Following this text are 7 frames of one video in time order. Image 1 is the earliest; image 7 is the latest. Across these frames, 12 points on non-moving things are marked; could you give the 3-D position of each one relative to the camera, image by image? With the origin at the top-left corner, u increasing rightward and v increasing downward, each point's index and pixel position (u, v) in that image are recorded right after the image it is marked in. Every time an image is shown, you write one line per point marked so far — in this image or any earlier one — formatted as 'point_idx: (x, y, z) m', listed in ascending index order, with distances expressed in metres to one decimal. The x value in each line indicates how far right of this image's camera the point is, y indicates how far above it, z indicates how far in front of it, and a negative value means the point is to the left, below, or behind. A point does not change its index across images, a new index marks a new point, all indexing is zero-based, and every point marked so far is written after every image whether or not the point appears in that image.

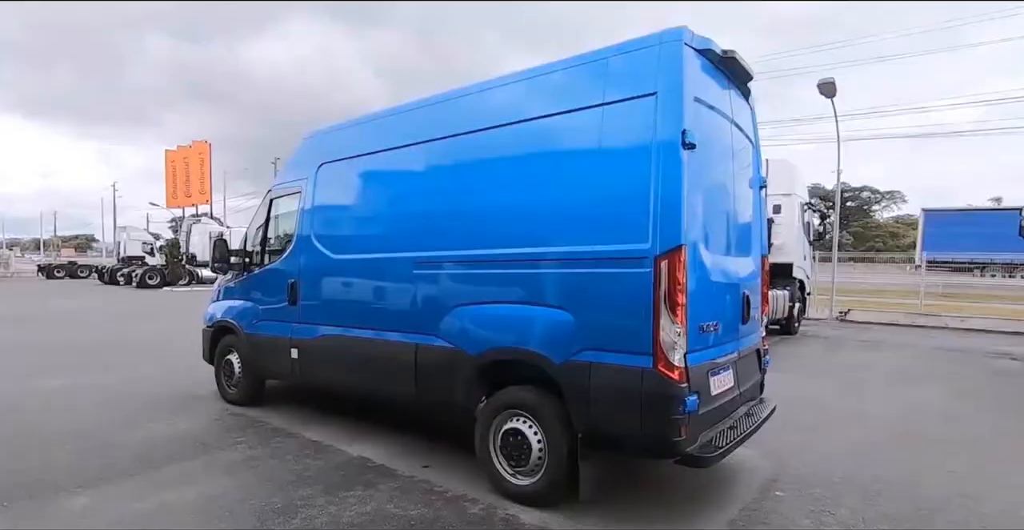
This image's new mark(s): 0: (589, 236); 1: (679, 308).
0: (+0.5, +0.2, +3.5) m
1: (+0.9, -0.2, +3.2) m
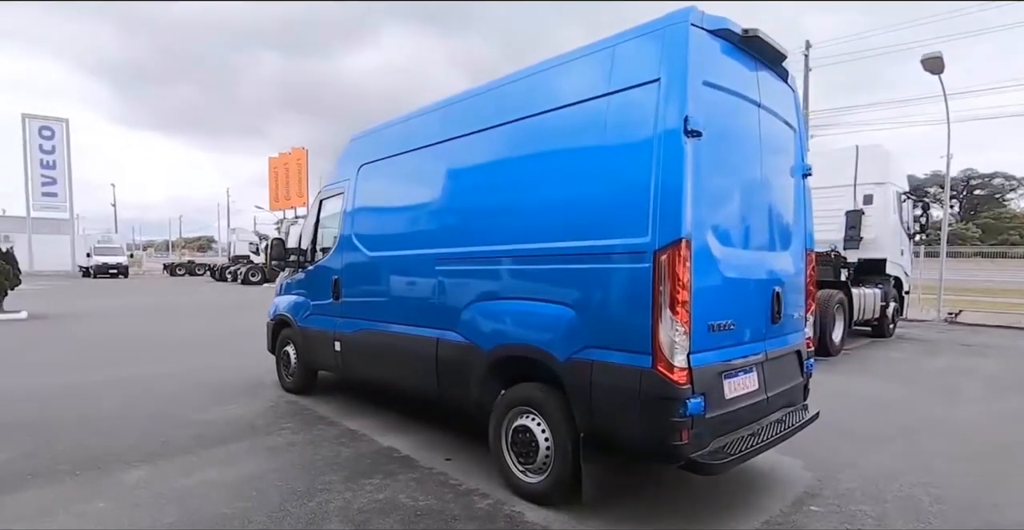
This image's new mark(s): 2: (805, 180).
0: (+0.5, +0.2, +3.4) m
1: (+0.9, -0.2, +3.1) m
2: (+2.1, +0.6, +4.4) m
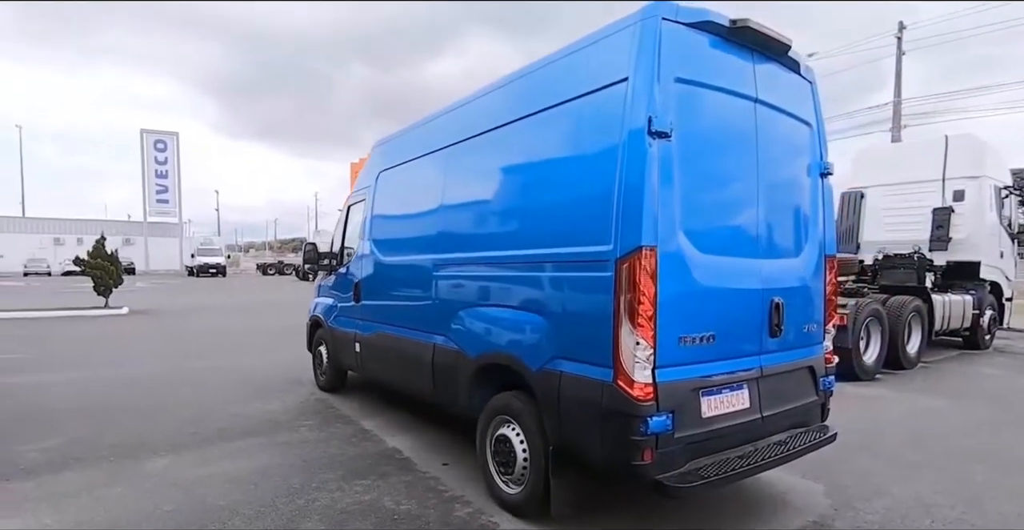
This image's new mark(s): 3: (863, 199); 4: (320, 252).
0: (+0.3, +0.1, +3.2) m
1: (+0.6, -0.3, +2.9) m
2: (+2.1, +0.6, +4.0) m
3: (+6.0, +1.1, +10.4) m
4: (-2.0, +0.1, +6.4) m
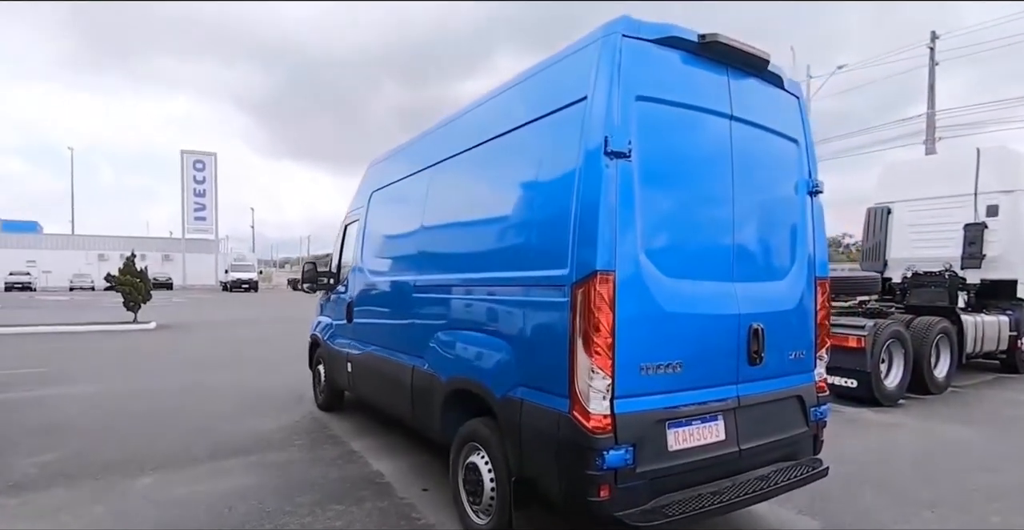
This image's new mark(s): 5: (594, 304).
0: (+0.1, 0.0, +3.1) m
1: (+0.4, -0.4, +2.8) m
2: (+1.9, +0.4, +3.8) m
3: (+6.2, +0.8, +9.9) m
4: (-2.0, -0.1, +6.5) m
5: (+0.4, -0.2, +2.8) m
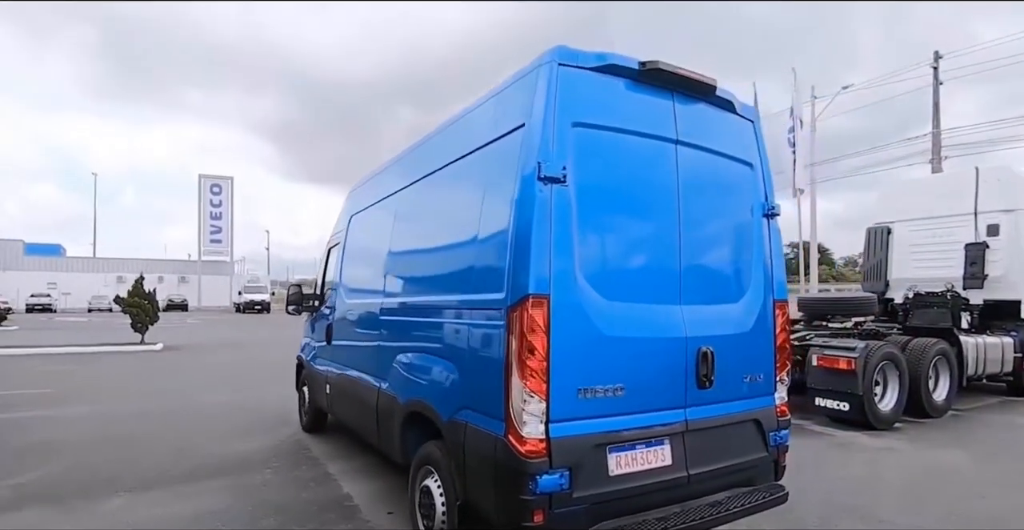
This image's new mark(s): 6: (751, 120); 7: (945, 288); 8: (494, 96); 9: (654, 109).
0: (-0.2, -0.1, +3.2) m
1: (+0.1, -0.5, +2.8) m
2: (+1.6, +0.3, +3.8) m
3: (+6.1, +0.5, +9.8) m
4: (-2.2, -0.3, +6.5) m
5: (+0.1, -0.3, +2.8) m
6: (+1.5, +0.9, +3.8) m
7: (+6.5, -0.4, +9.1) m
8: (-0.1, +1.0, +3.6) m
9: (+0.8, +0.9, +3.3) m
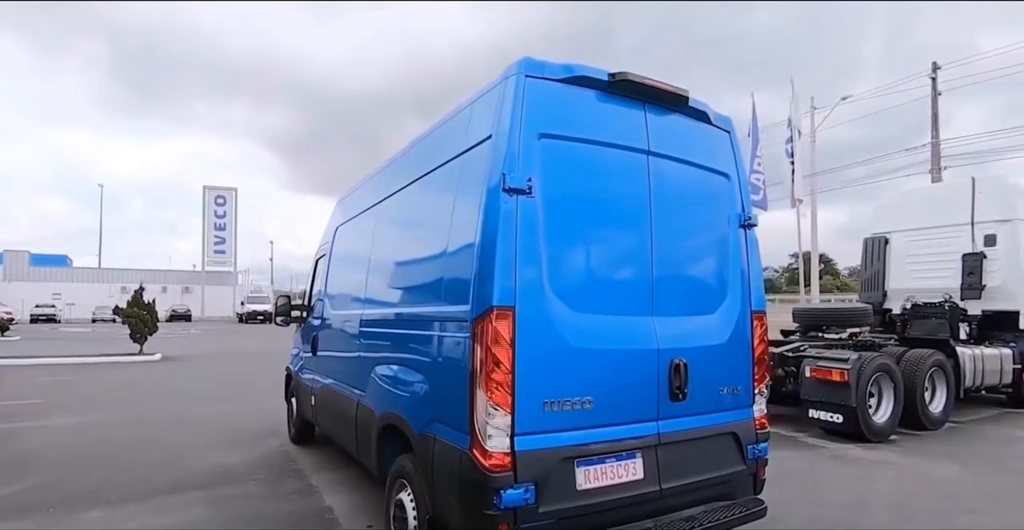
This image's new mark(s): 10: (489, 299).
0: (-0.3, -0.2, +3.1) m
1: (-0.1, -0.5, +2.8) m
2: (+1.5, +0.2, +3.8) m
3: (+6.0, +0.3, +9.7) m
4: (-2.4, -0.4, +6.5) m
5: (-0.1, -0.3, +2.8) m
6: (+1.4, +0.8, +3.8) m
7: (+6.4, -0.5, +9.0) m
8: (-0.3, +0.9, +3.6) m
9: (+0.6, +0.8, +3.3) m
10: (-0.1, -0.2, +2.8) m
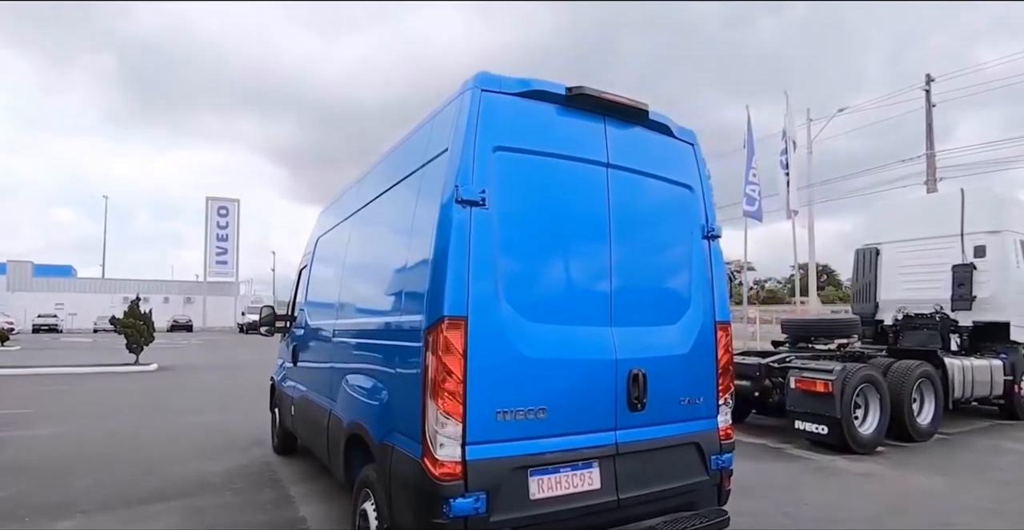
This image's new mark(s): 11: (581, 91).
0: (-0.5, -0.2, +3.2) m
1: (-0.3, -0.6, +2.8) m
2: (+1.3, +0.2, +3.8) m
3: (+5.8, +0.2, +9.7) m
4: (-2.5, -0.5, +6.6) m
5: (-0.3, -0.4, +2.8) m
6: (+1.1, +0.8, +3.8) m
7: (+6.3, -0.7, +9.0) m
8: (-0.5, +0.8, +3.6) m
9: (+0.4, +0.7, +3.4) m
10: (-0.3, -0.2, +2.8) m
11: (+0.4, +0.9, +3.3) m
